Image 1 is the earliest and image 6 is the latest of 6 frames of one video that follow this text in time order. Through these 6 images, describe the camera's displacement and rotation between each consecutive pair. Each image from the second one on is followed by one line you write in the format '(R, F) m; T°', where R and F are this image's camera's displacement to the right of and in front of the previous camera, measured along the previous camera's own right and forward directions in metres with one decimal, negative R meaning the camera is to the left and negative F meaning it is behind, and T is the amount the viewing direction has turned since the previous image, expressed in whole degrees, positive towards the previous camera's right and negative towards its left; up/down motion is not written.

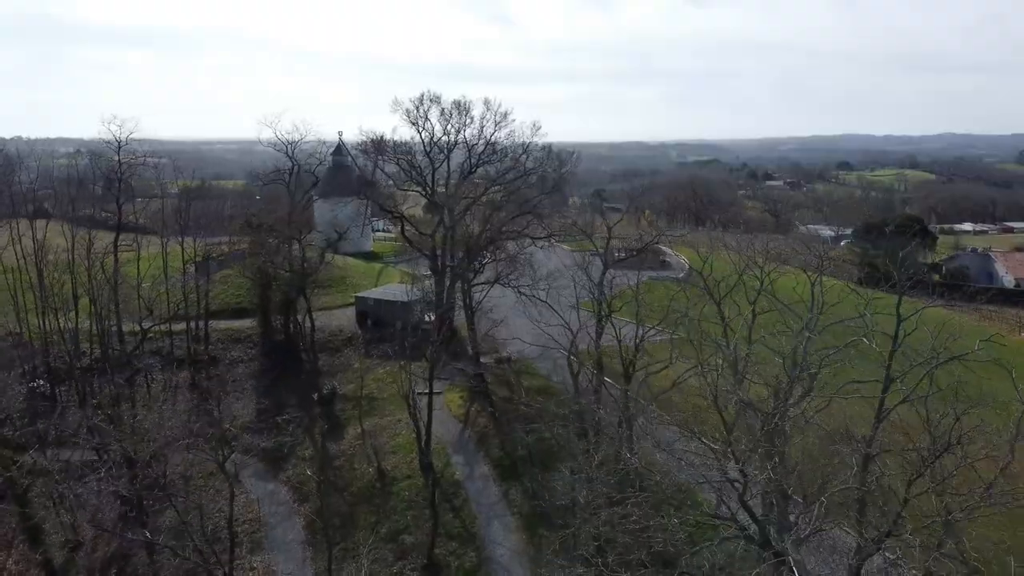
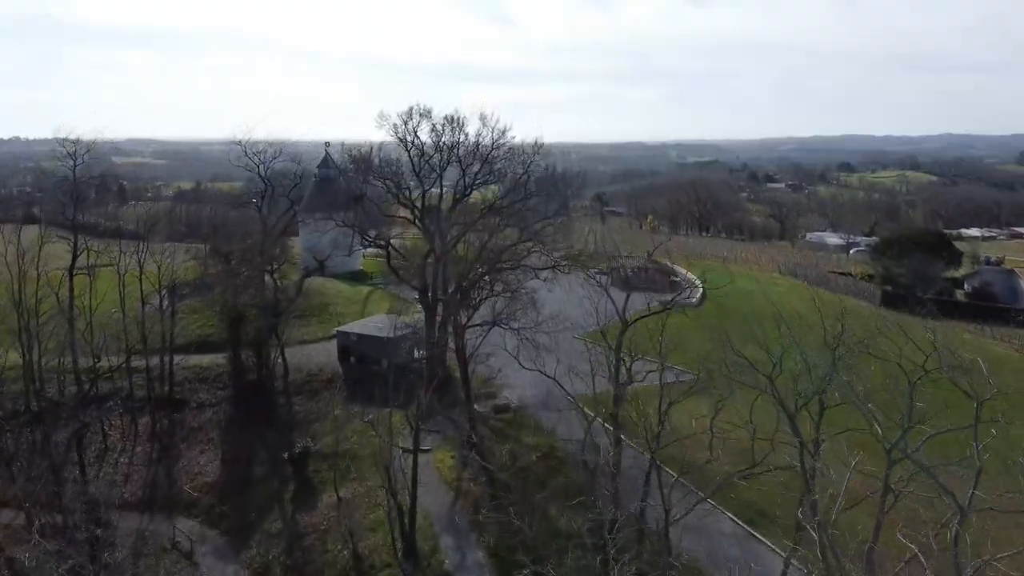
(0.0, +2.4) m; 0°
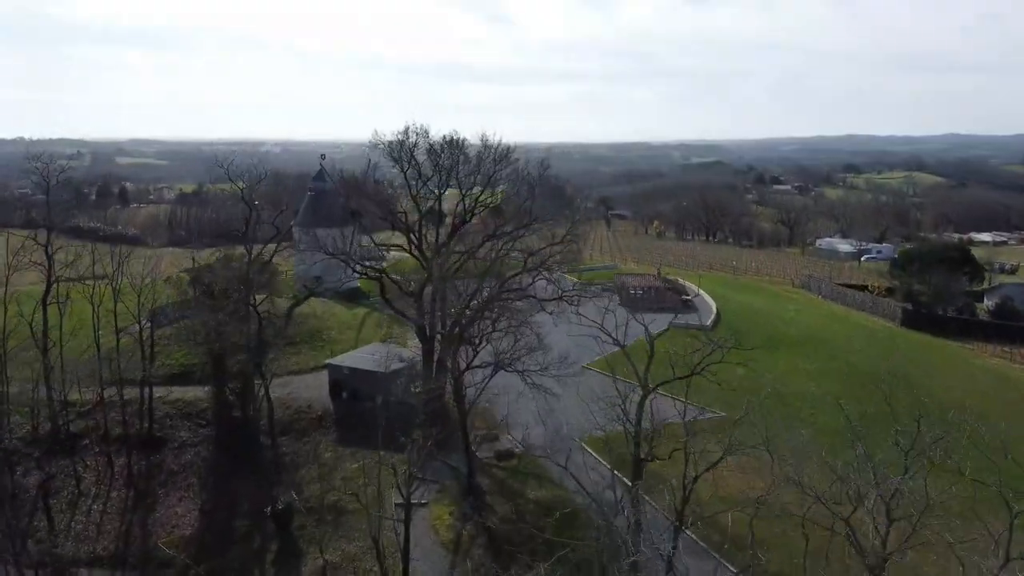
(0.0, +1.5) m; 0°
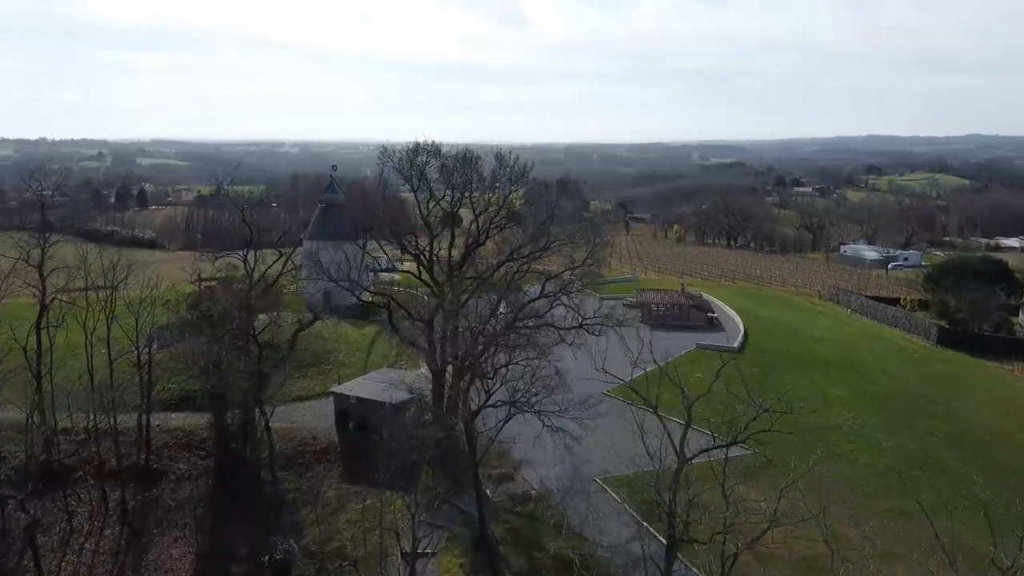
(0.0, +1.2) m; -1°
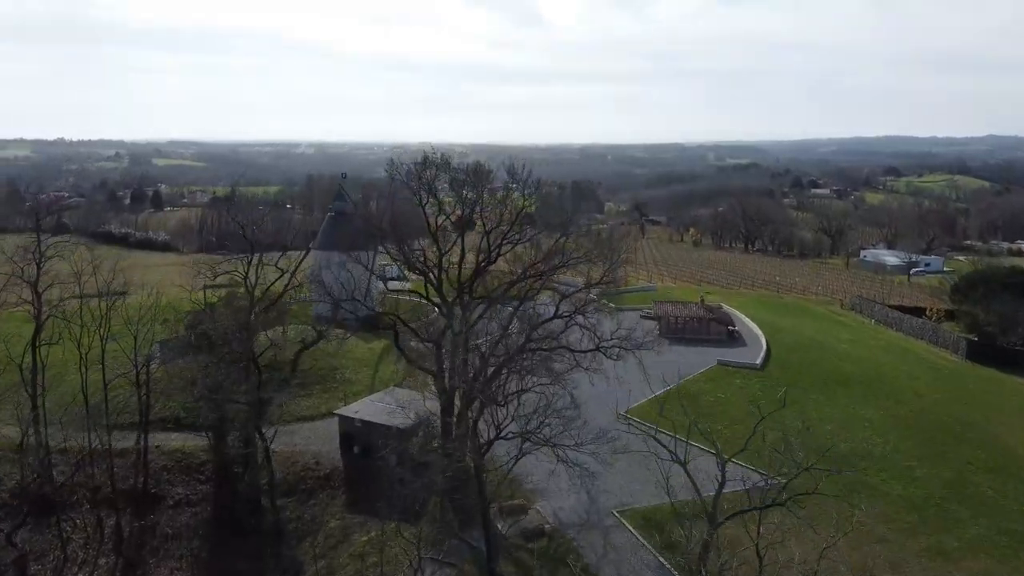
(0.0, +0.9) m; -1°
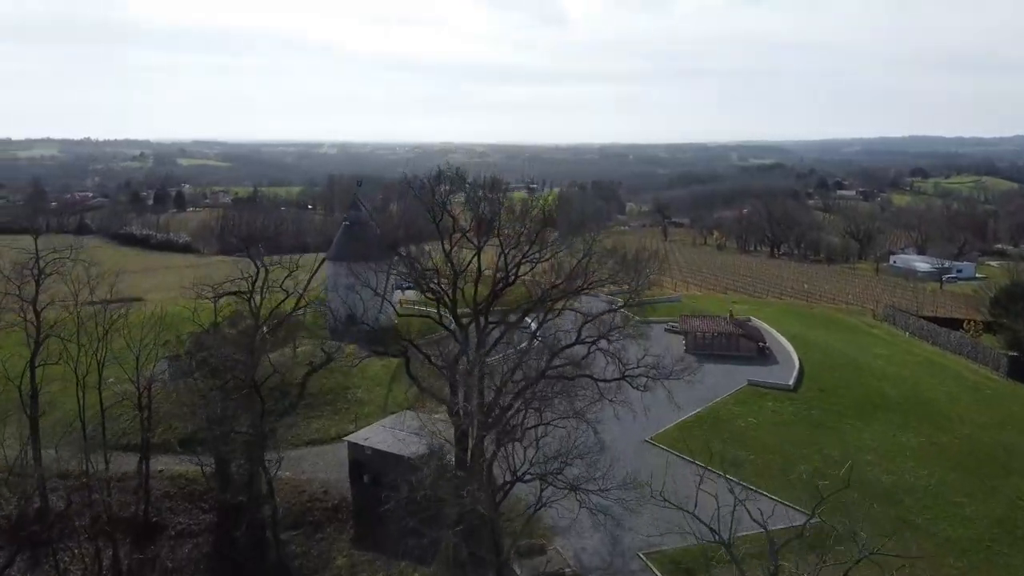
(0.0, +1.1) m; -1°
